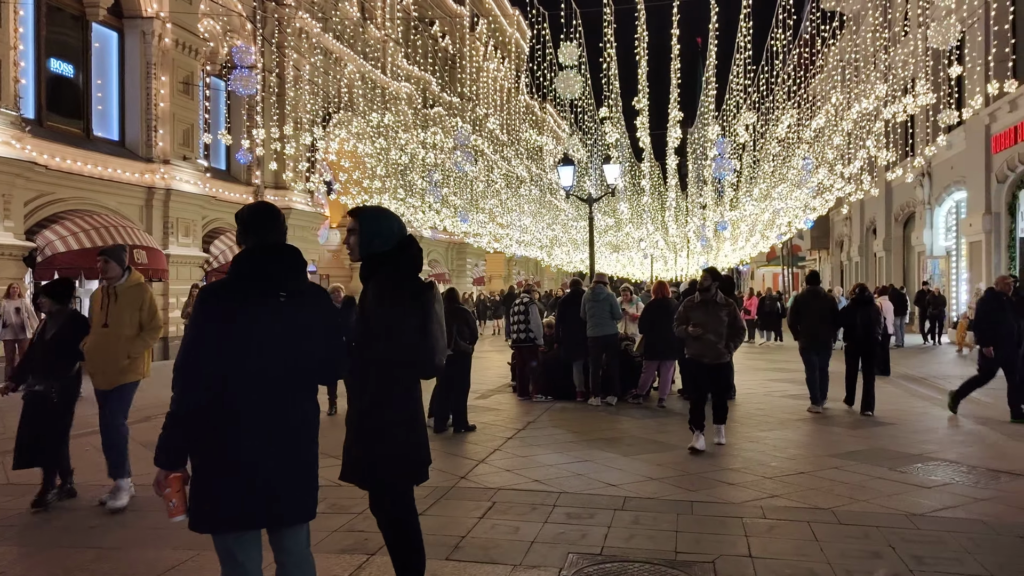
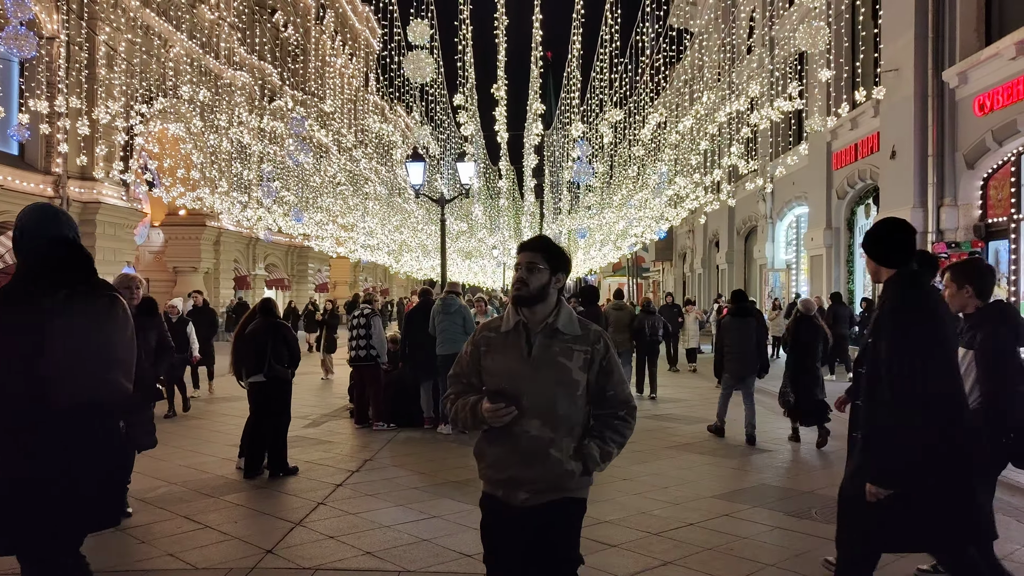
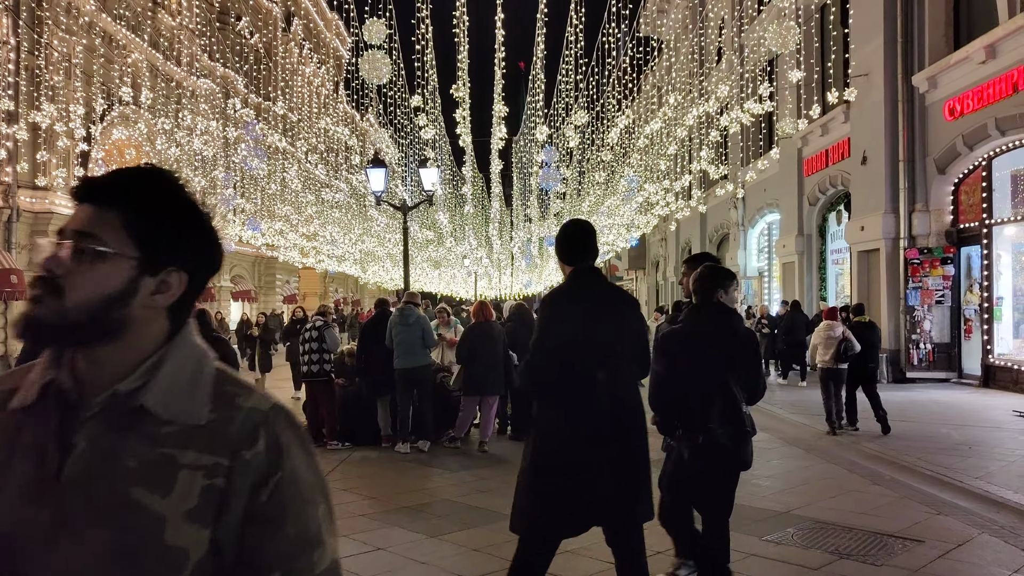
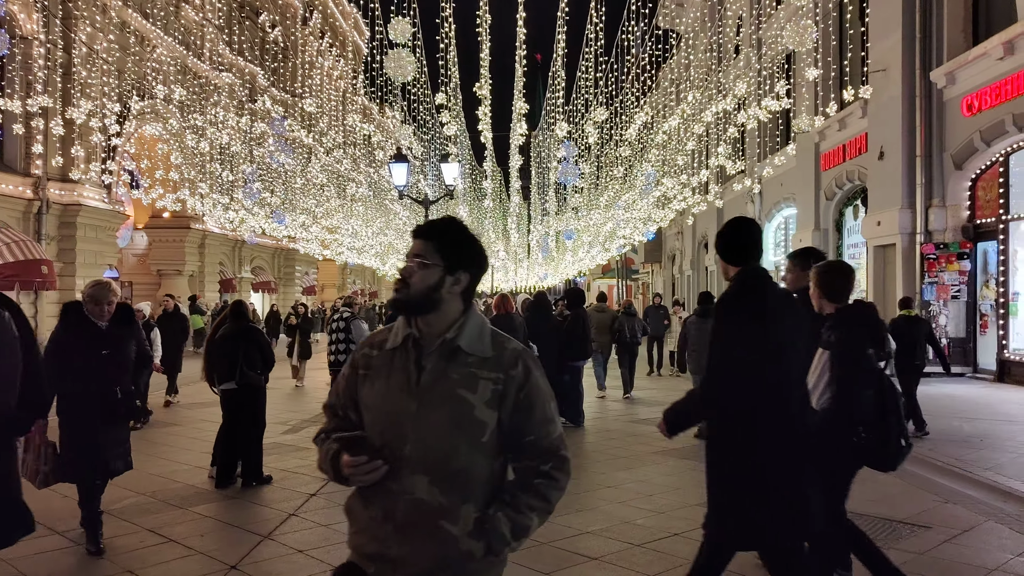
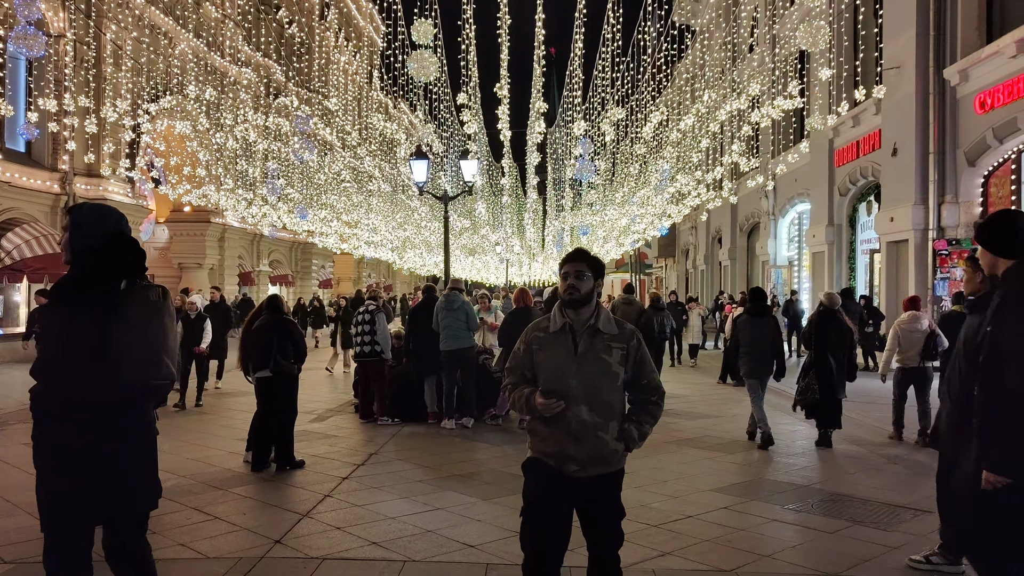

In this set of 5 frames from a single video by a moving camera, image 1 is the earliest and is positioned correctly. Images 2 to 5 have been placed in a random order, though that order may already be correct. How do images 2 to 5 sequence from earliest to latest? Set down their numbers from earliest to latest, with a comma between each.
5, 2, 4, 3
